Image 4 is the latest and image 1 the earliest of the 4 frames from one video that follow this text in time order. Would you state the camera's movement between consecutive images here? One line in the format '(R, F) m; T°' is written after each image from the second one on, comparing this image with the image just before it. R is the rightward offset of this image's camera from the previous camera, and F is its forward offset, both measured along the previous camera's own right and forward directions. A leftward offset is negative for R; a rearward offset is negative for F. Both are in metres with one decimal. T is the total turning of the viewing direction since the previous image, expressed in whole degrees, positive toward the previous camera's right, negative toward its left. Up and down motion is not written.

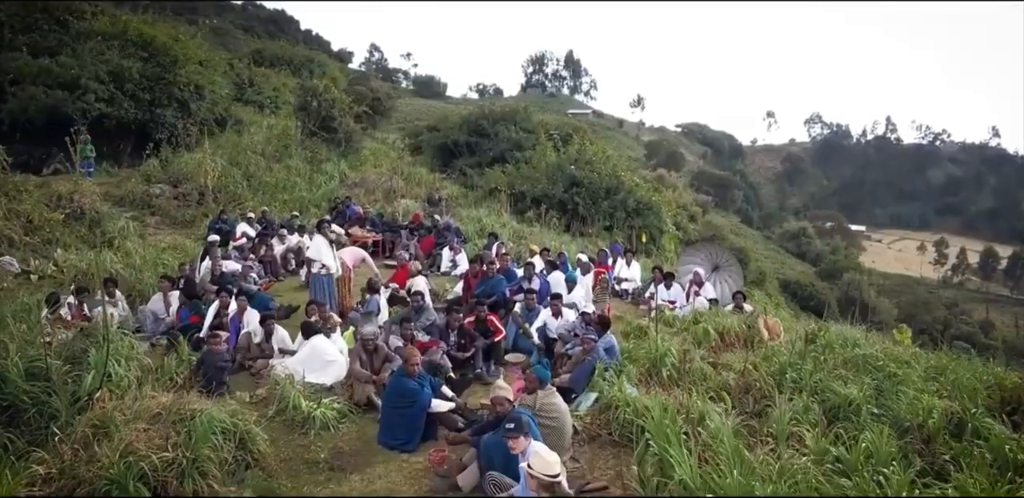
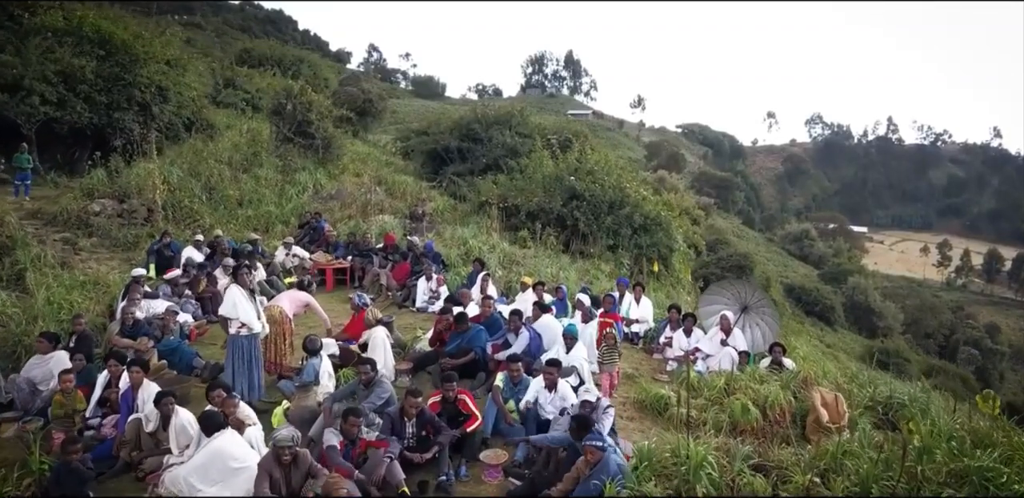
(+0.2, +1.8) m; 0°
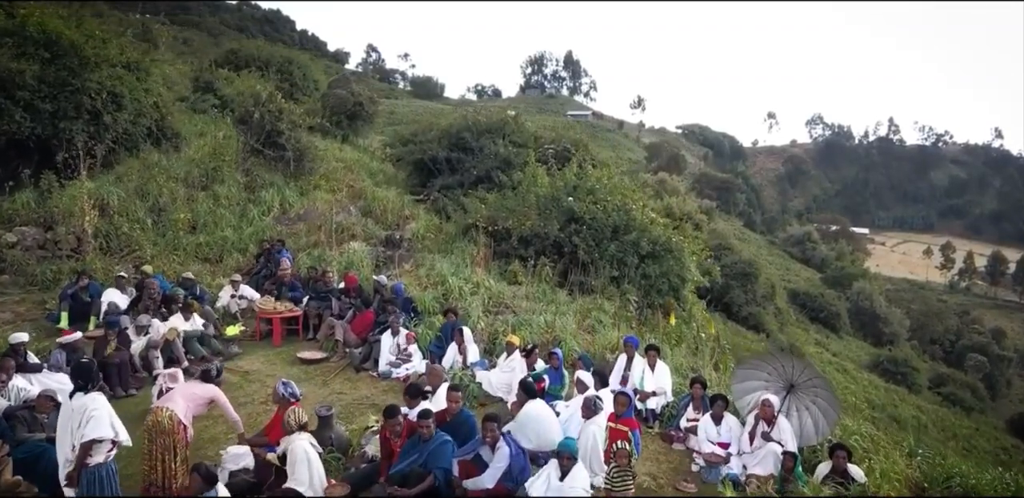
(+0.2, +1.9) m; 0°
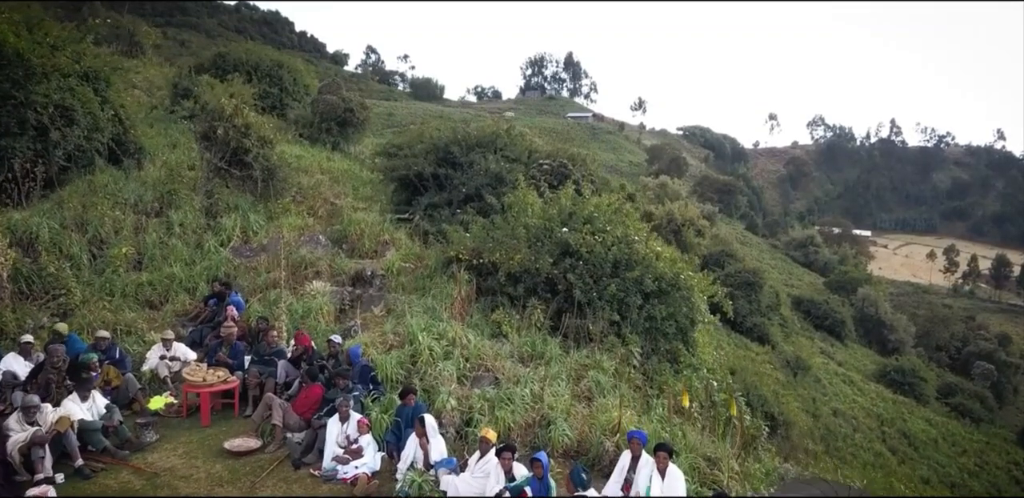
(+0.2, +1.6) m; 0°
